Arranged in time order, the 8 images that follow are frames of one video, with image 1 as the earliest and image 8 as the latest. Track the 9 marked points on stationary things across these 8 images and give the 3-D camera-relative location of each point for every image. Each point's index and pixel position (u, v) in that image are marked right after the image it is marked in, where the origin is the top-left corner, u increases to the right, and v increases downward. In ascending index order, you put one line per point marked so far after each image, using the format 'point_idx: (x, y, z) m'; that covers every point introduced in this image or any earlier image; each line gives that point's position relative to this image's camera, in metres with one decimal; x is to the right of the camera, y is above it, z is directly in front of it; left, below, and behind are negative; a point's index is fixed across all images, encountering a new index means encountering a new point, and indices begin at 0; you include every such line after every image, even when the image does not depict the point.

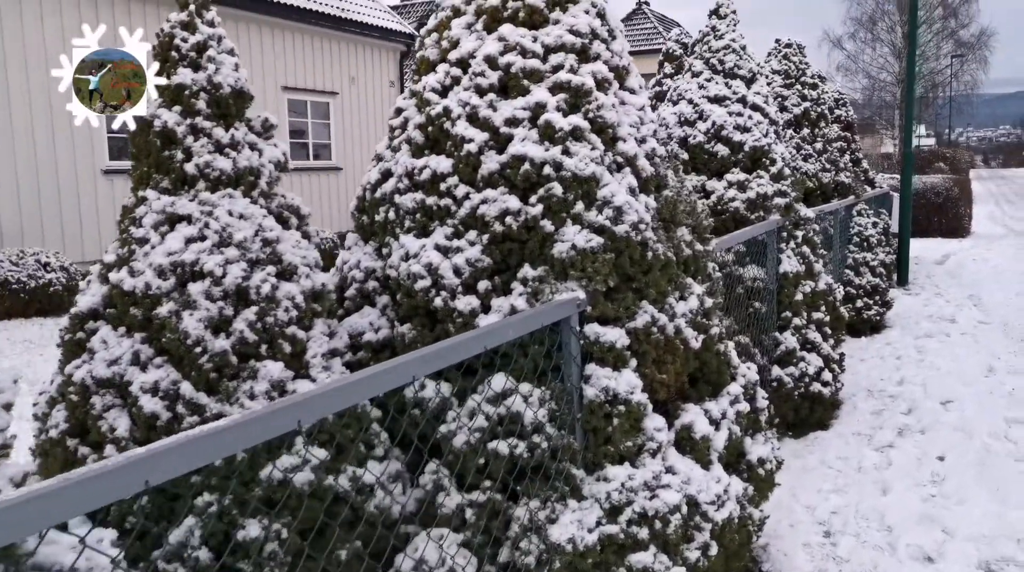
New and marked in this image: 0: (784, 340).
0: (+1.4, -0.3, +4.4) m
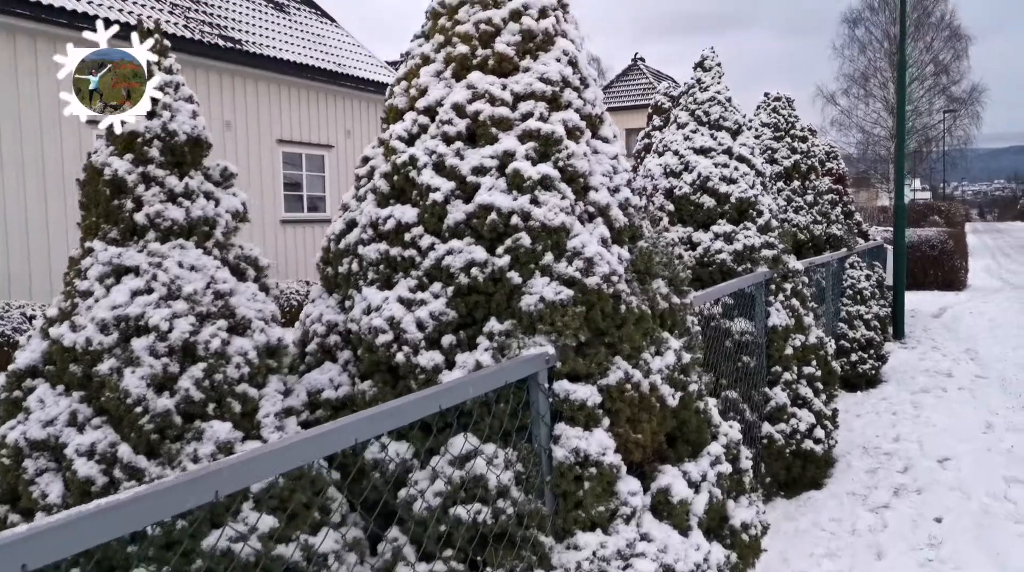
0: (+1.3, -0.5, +4.3) m
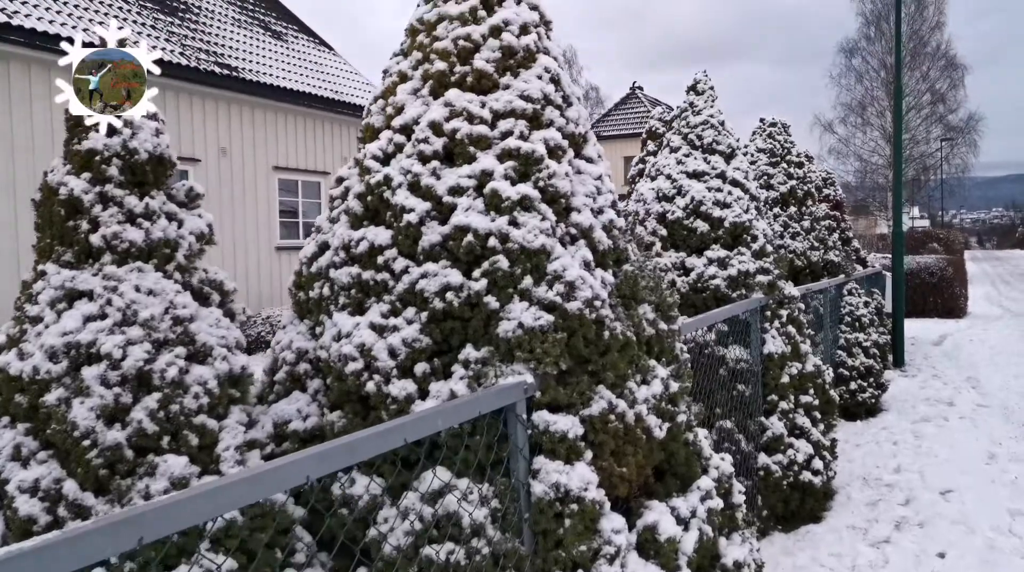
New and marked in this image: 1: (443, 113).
0: (+1.2, -0.7, +4.2) m
1: (-0.2, +0.4, +2.2) m
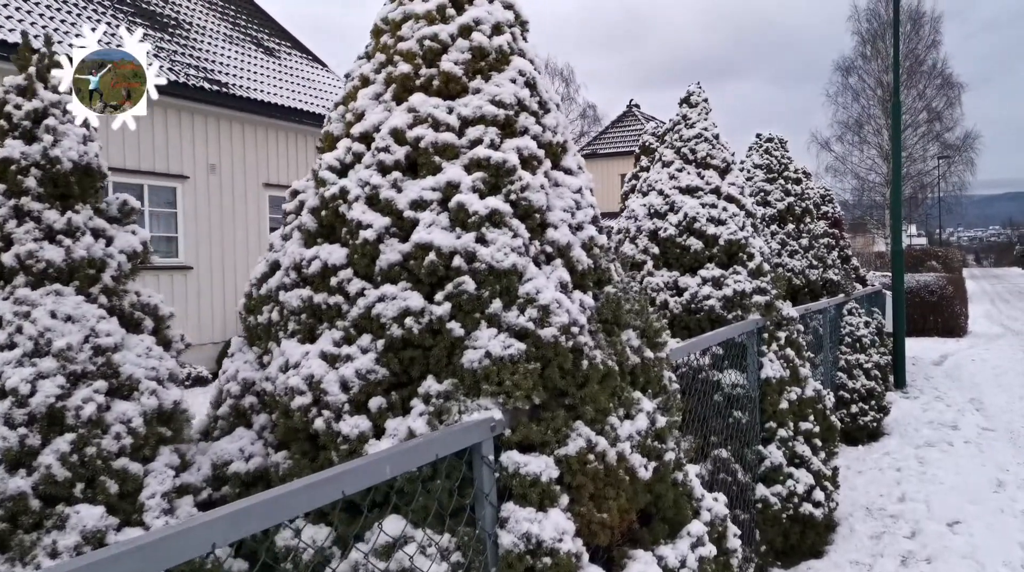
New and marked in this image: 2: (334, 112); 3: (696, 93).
0: (+1.1, -0.8, +3.9) m
1: (-0.2, +0.4, +2.0) m
2: (-0.4, +0.4, +2.2) m
3: (+1.0, +1.0, +4.7) m
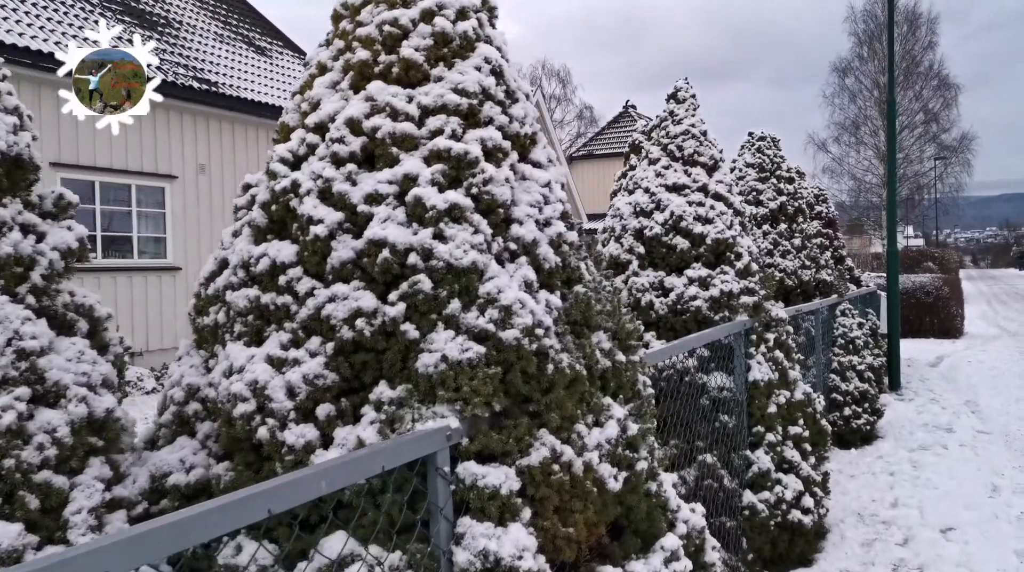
0: (+1.1, -0.8, +3.8) m
1: (-0.3, +0.4, +1.9) m
2: (-0.5, +0.4, +2.1) m
3: (+0.9, +1.0, +4.6) m
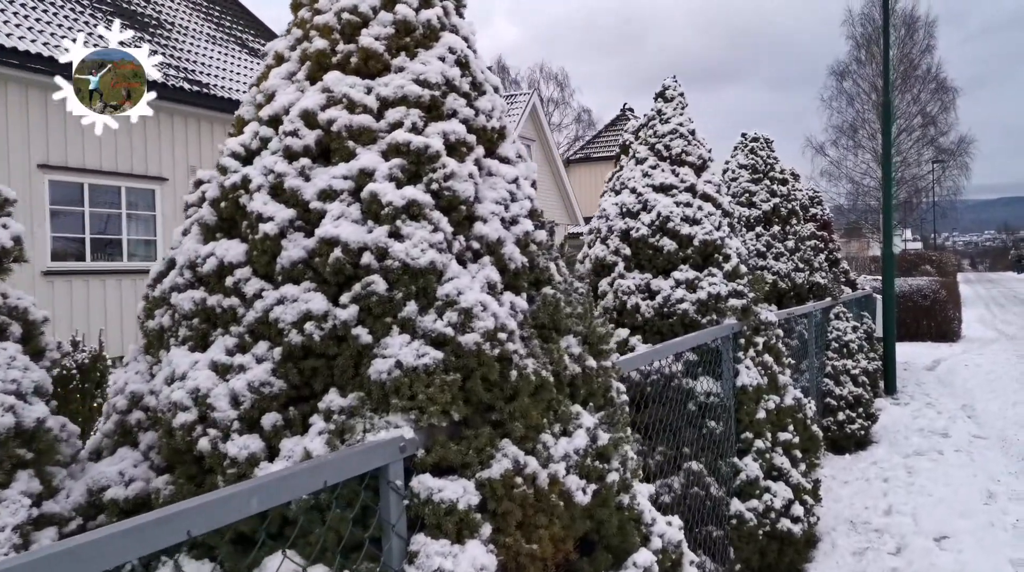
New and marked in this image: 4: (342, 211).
0: (+1.0, -0.8, +3.7) m
1: (-0.4, +0.4, +1.8) m
2: (-0.6, +0.4, +2.0) m
3: (+0.8, +1.0, +4.5) m
4: (-0.3, +0.1, +1.7) m
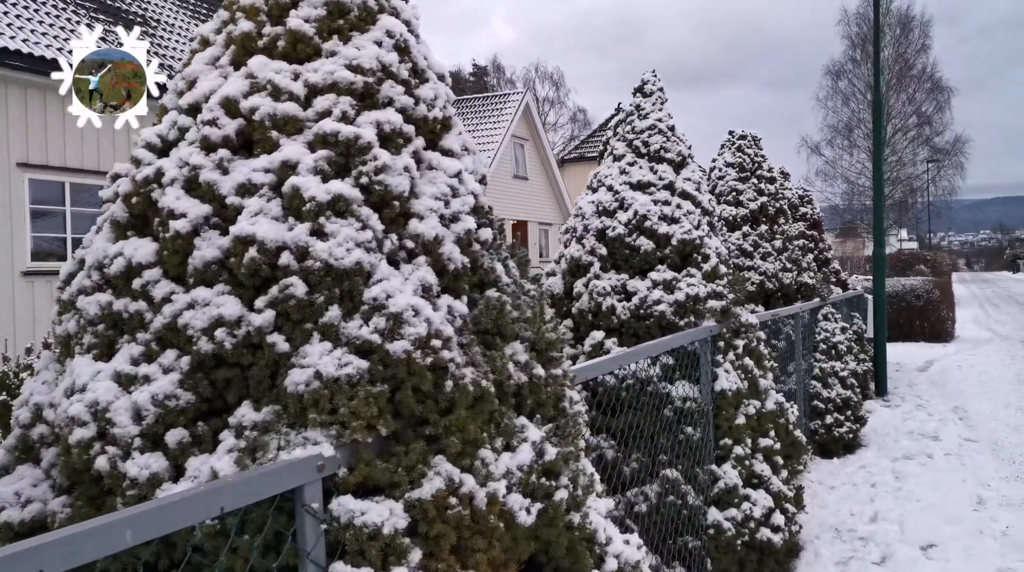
0: (+0.9, -0.8, +3.6) m
1: (-0.5, +0.4, +1.6) m
2: (-0.7, +0.4, +1.8) m
3: (+0.7, +1.0, +4.3) m
4: (-0.4, +0.1, +1.5) m
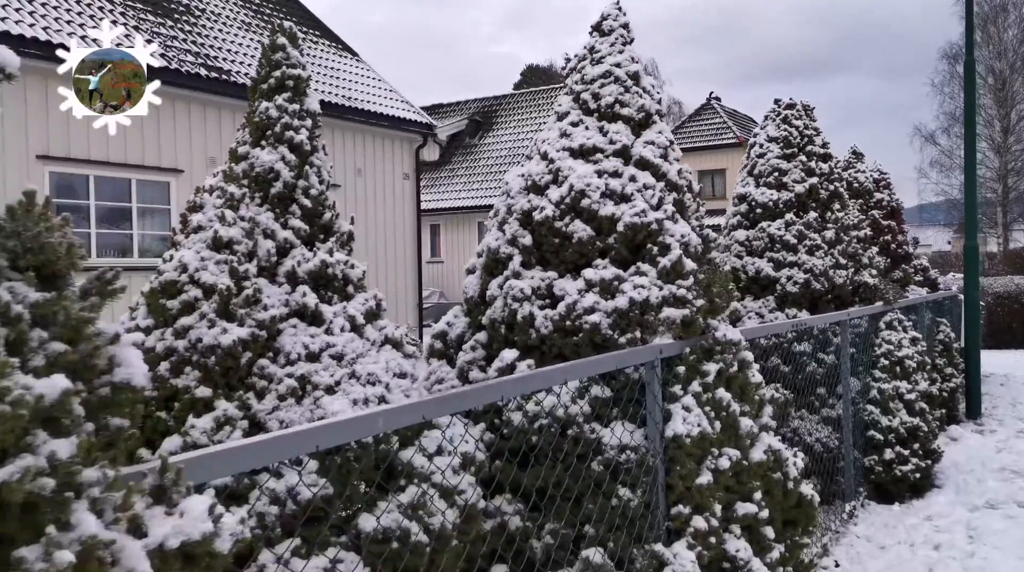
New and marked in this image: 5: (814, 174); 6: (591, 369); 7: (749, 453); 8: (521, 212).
0: (+0.5, -0.8, +2.5) m
1: (-1.1, +0.4, +0.7) m
2: (-1.3, +0.4, +0.9) m
3: (+0.4, +1.0, +3.3) m
4: (-1.0, +0.1, +0.6) m
5: (+1.9, +0.7, +5.4) m
6: (+0.1, -0.2, +2.1) m
7: (+0.8, -0.5, +2.8) m
8: (0.0, +0.2, +2.9) m
